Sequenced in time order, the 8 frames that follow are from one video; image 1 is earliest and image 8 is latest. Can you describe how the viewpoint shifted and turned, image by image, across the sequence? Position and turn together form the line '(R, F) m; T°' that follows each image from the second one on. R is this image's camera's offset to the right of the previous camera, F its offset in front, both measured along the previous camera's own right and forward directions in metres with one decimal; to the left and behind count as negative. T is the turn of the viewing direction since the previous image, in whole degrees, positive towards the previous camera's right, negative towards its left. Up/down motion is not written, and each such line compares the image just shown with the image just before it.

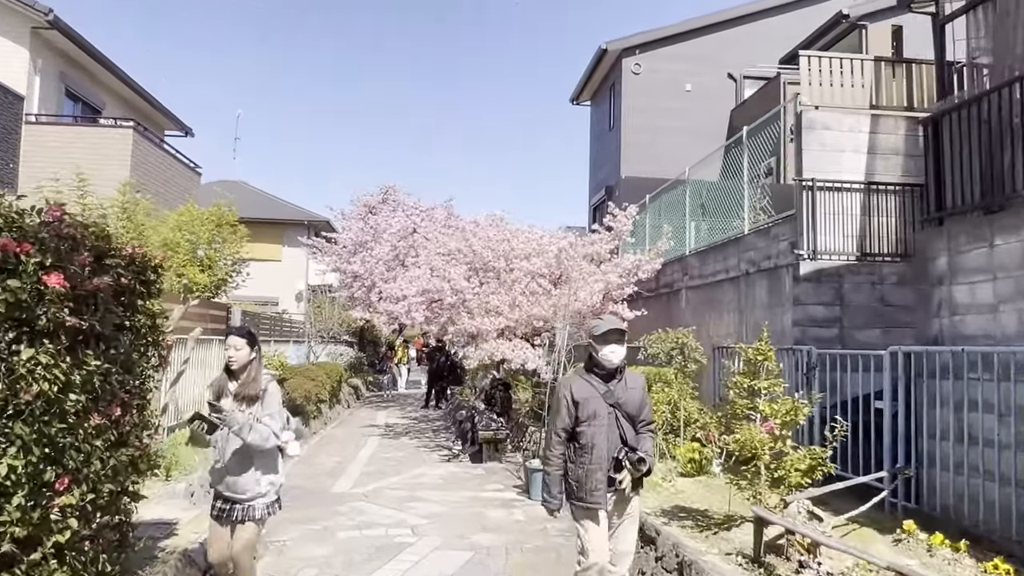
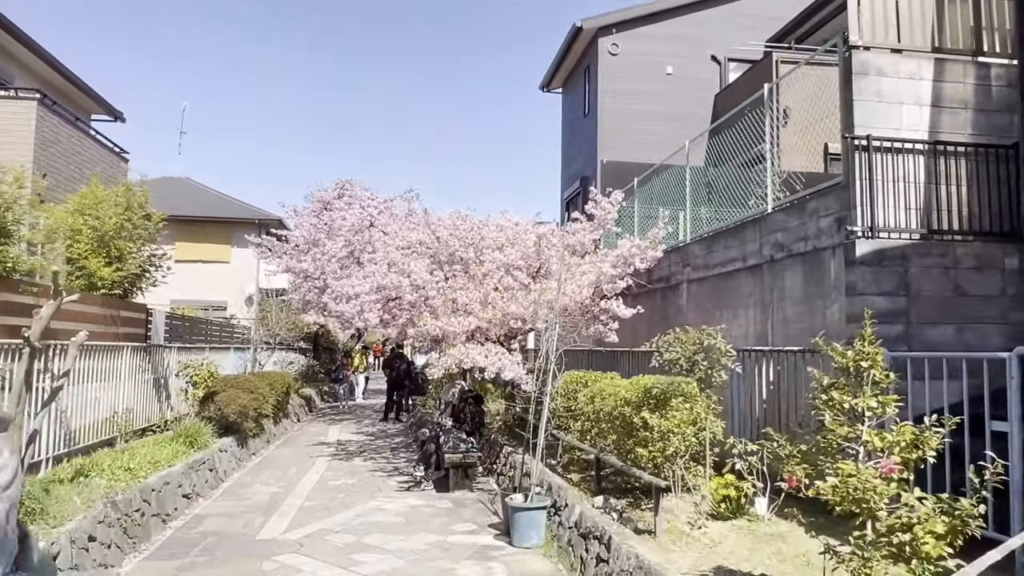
(-0.1, +1.8) m; +3°
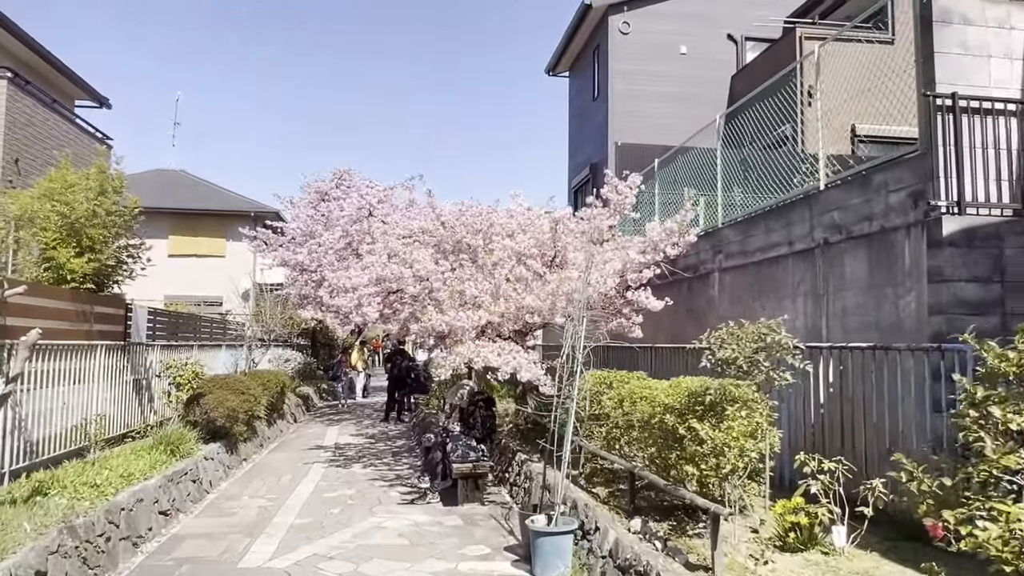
(-0.1, +0.9) m; 0°
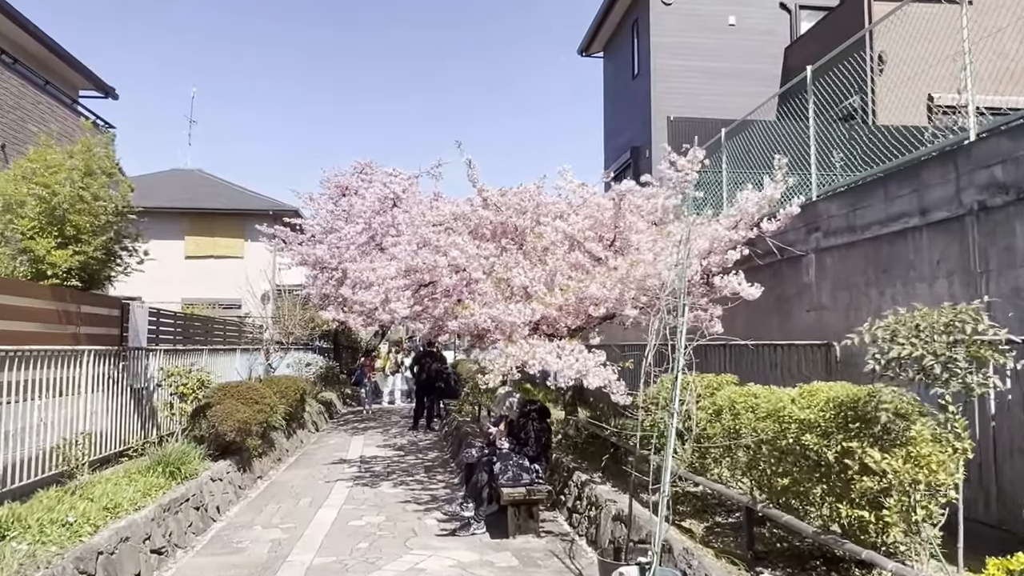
(-0.3, +1.4) m; -2°
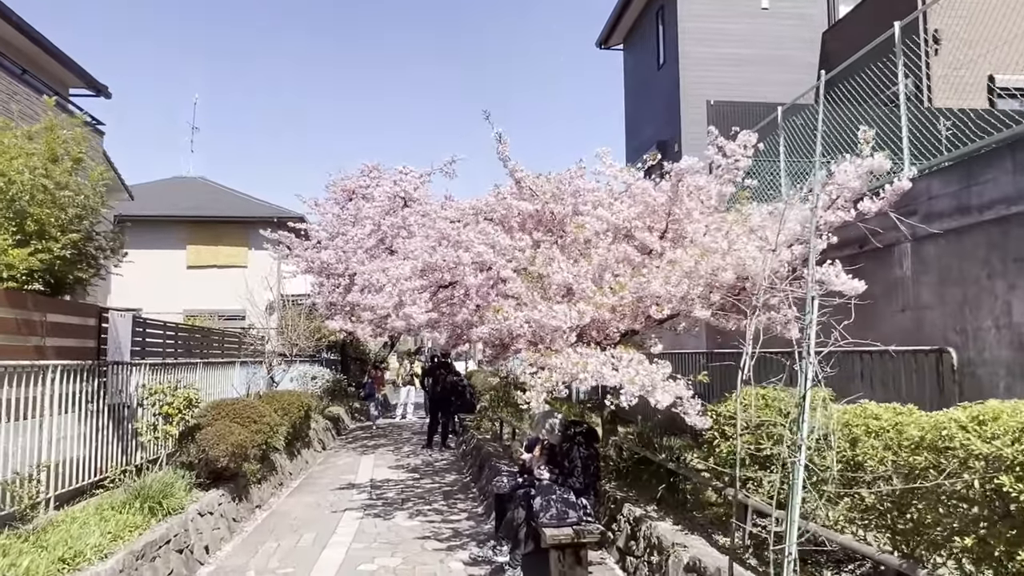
(-0.2, +1.2) m; -1°
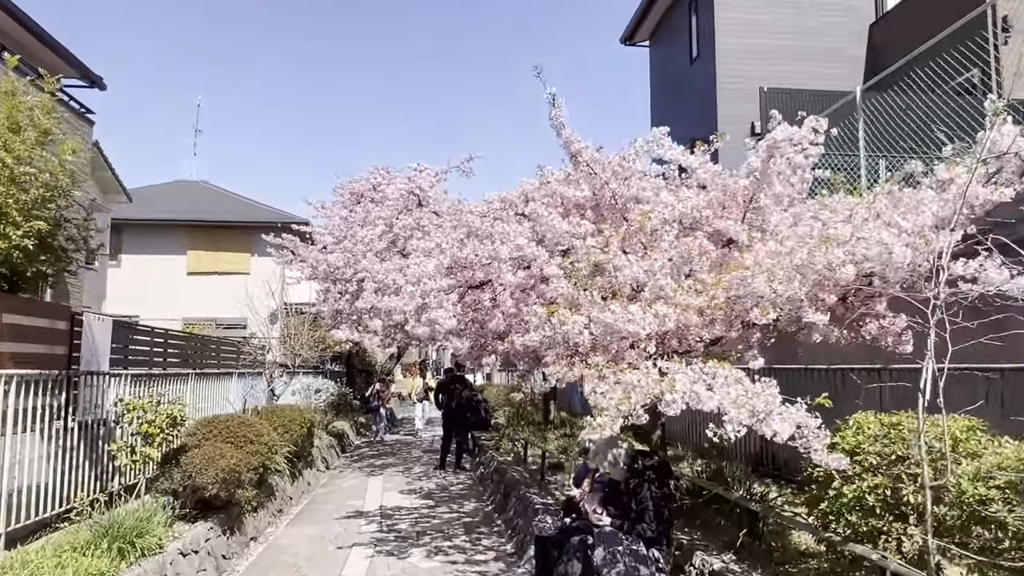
(-0.3, +1.1) m; 0°
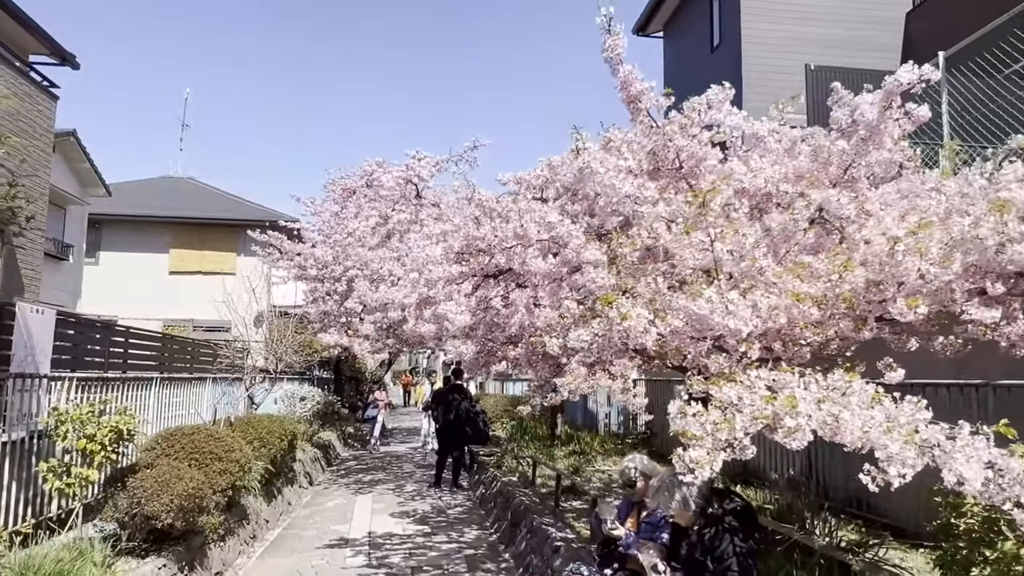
(-0.2, +1.2) m; +1°
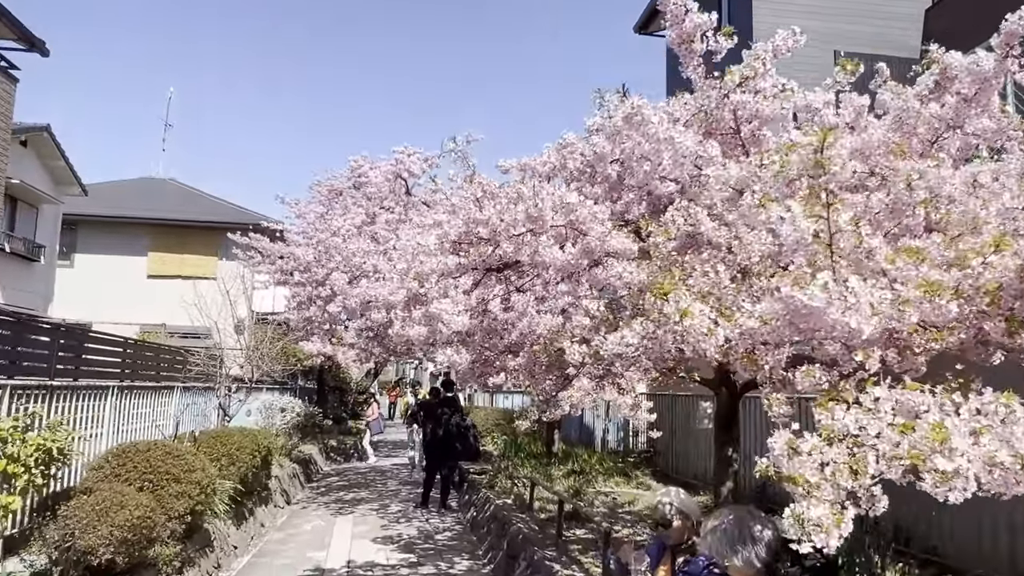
(-0.1, +0.8) m; +1°
